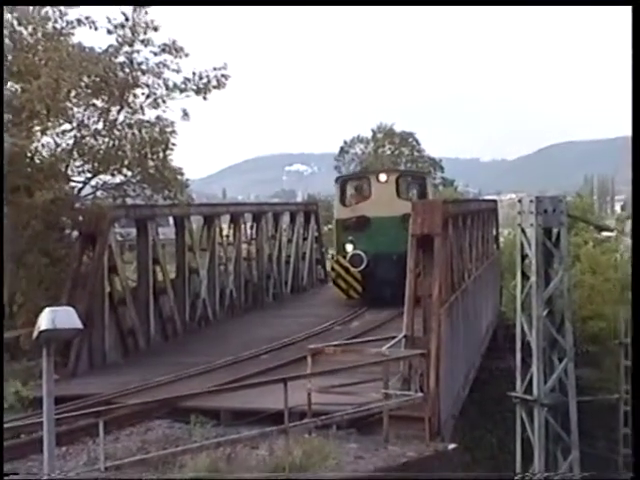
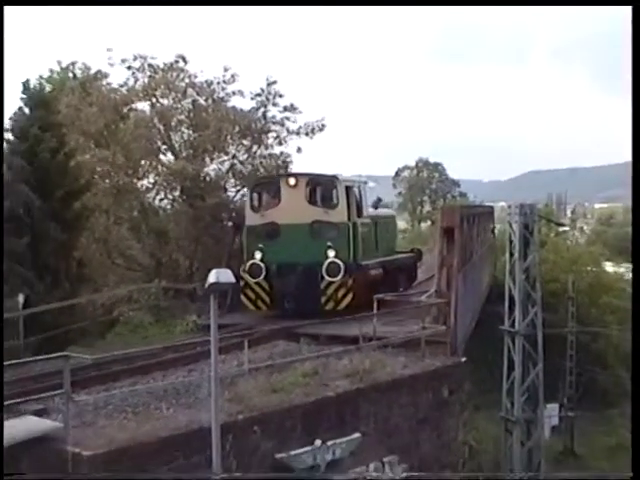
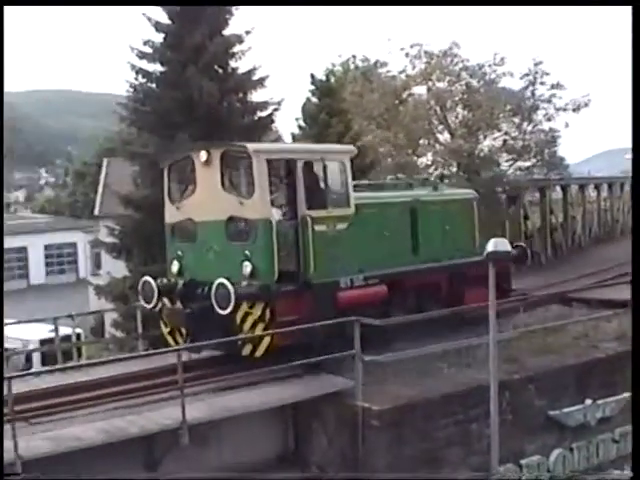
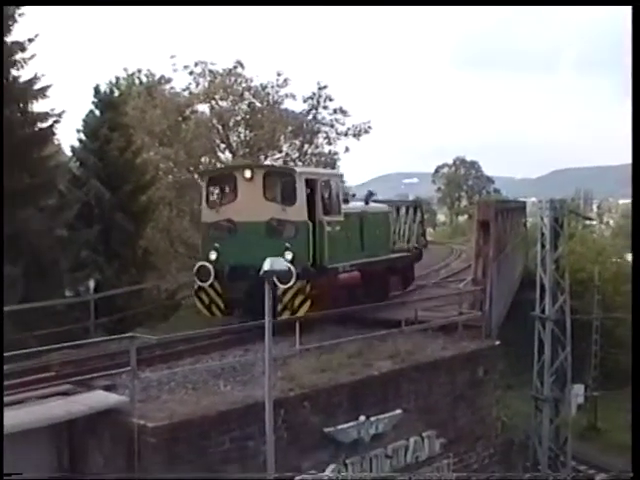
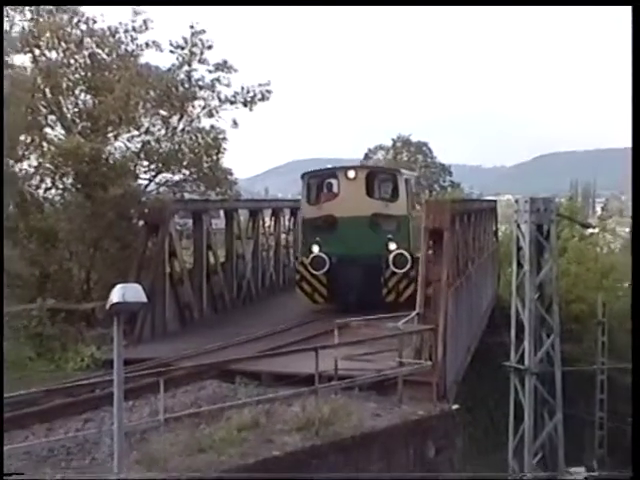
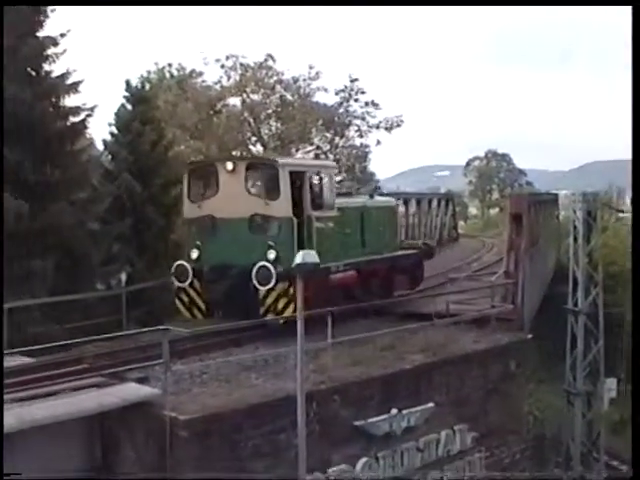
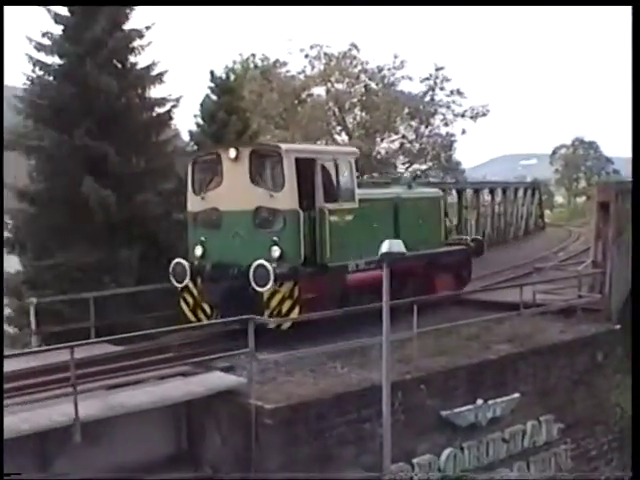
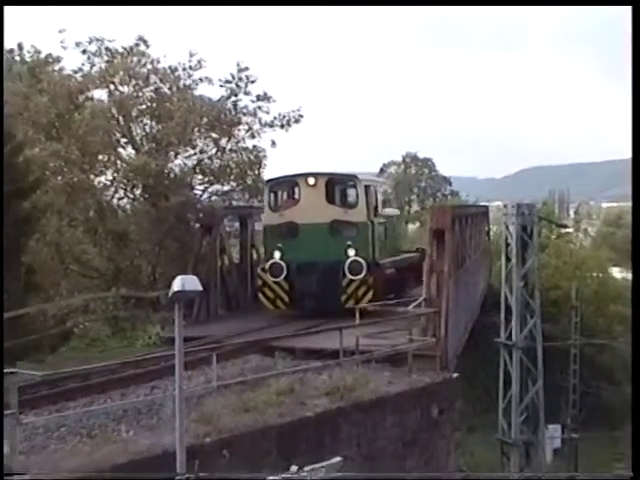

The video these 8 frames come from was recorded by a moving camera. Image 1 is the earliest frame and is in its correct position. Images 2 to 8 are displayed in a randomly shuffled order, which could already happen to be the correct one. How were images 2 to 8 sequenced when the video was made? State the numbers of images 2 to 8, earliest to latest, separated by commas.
5, 8, 2, 4, 6, 7, 3
